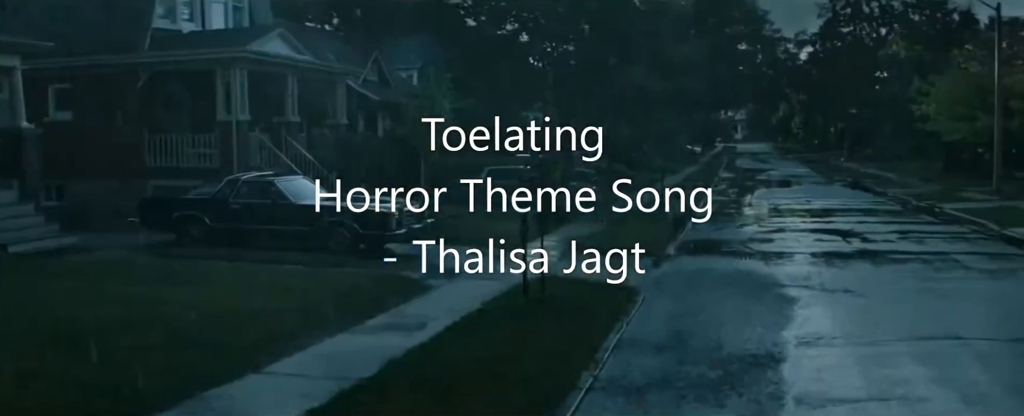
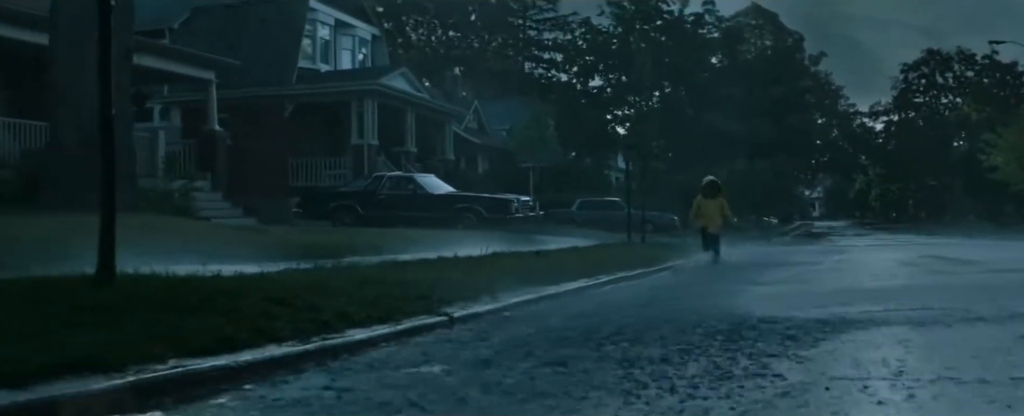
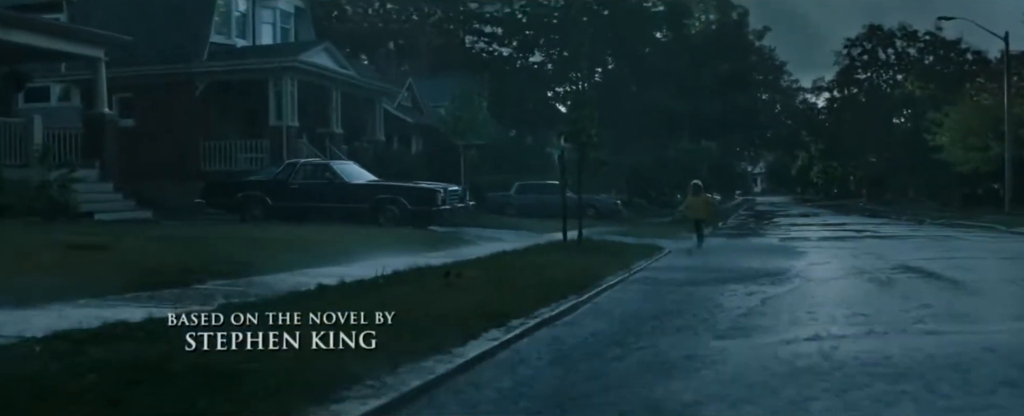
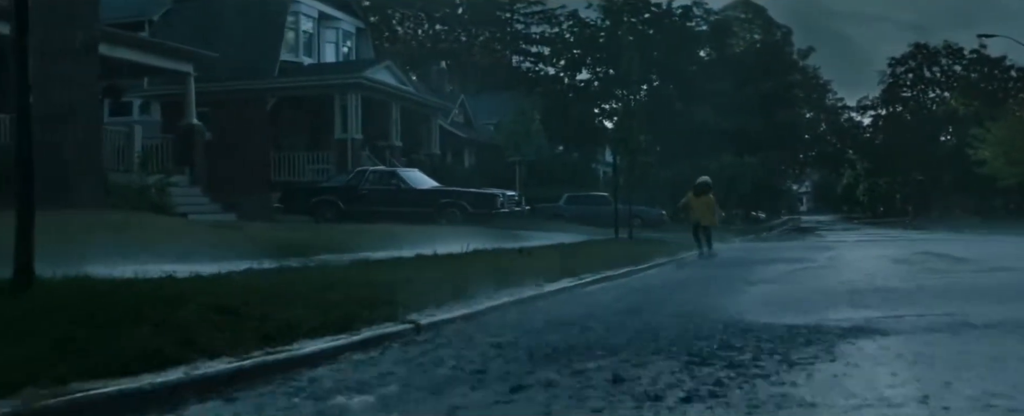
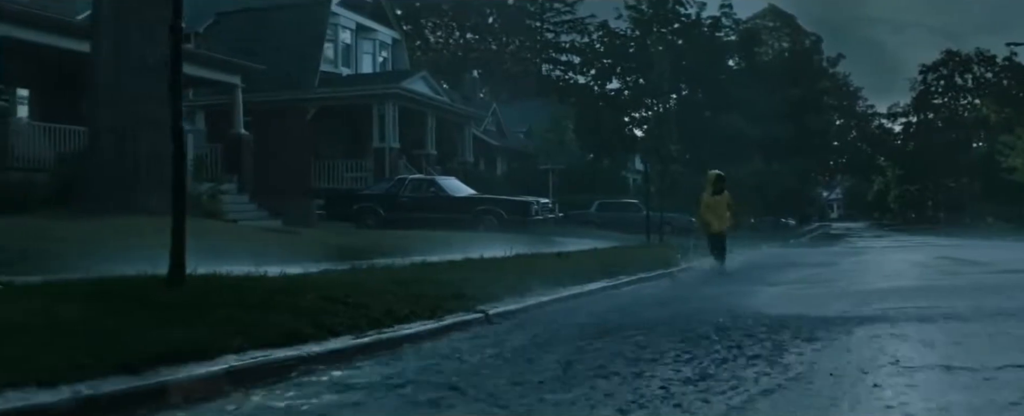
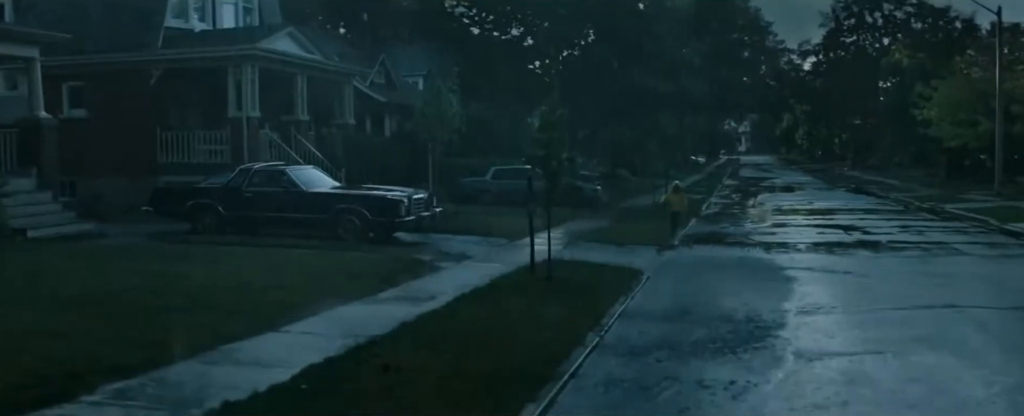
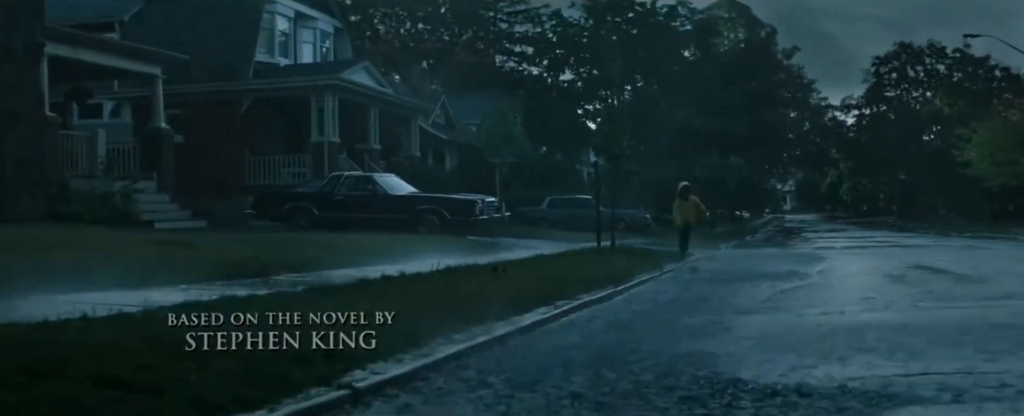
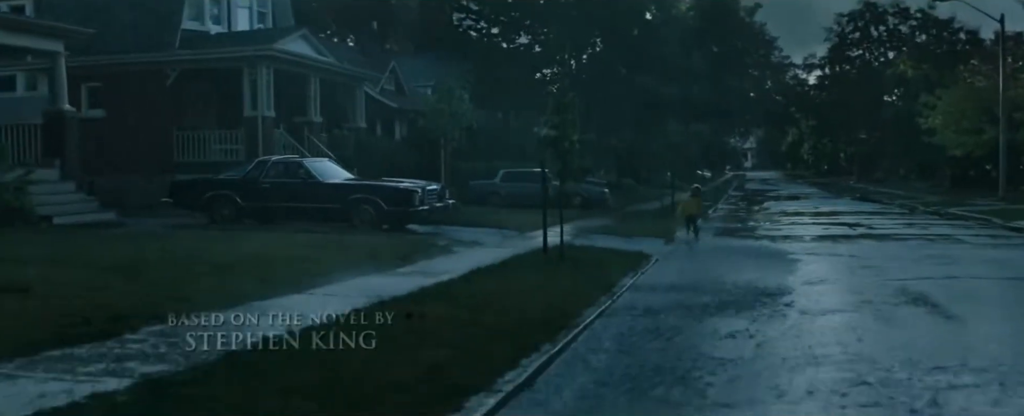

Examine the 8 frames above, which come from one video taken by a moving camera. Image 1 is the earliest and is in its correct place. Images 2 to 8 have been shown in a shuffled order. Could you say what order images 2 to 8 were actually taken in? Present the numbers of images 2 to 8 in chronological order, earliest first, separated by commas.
6, 8, 3, 7, 4, 2, 5
